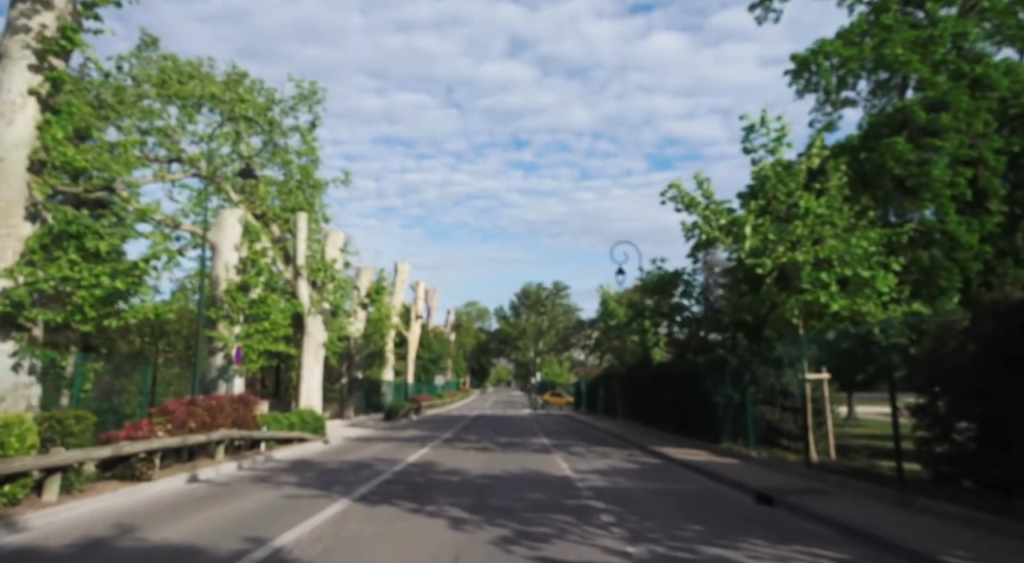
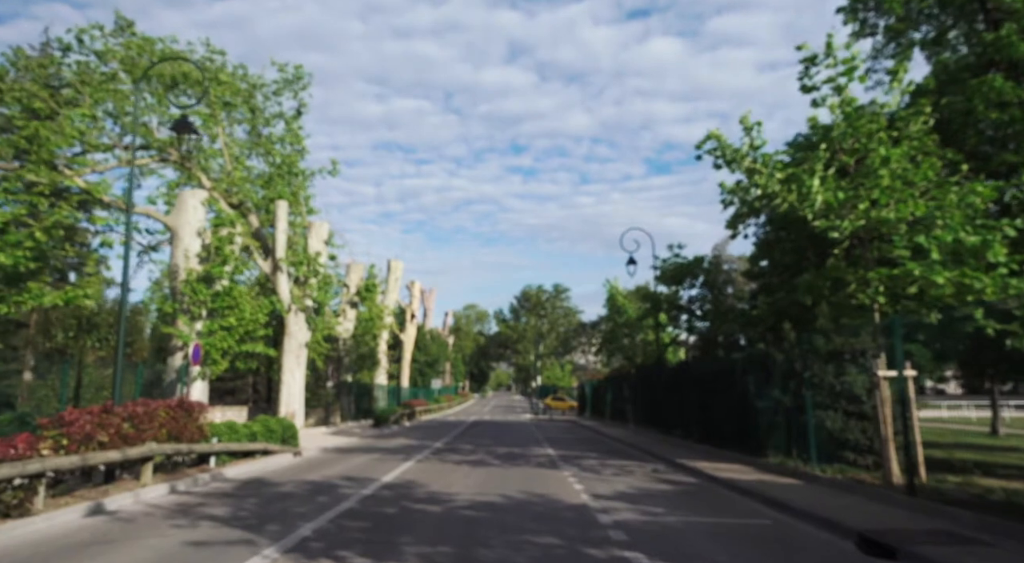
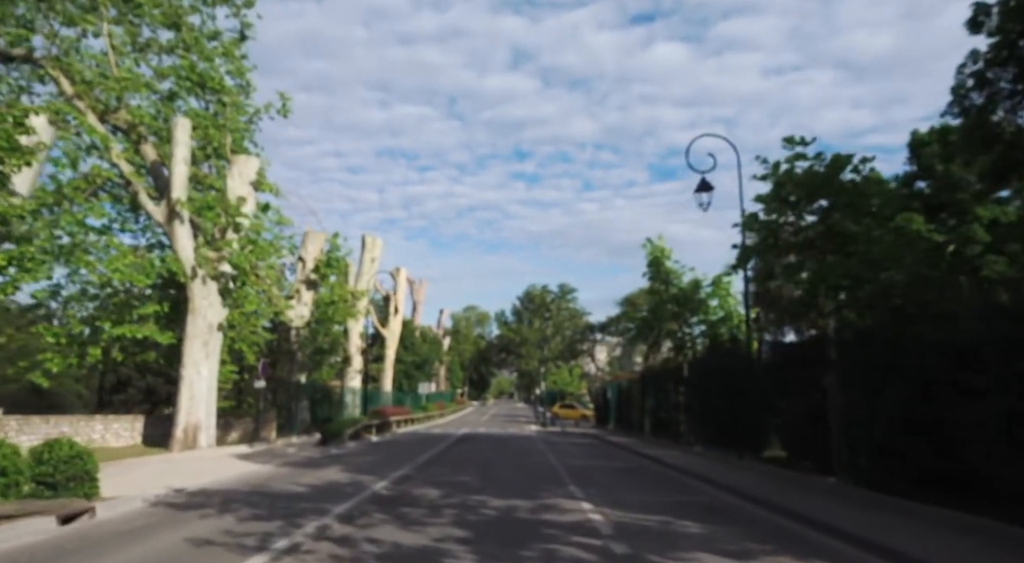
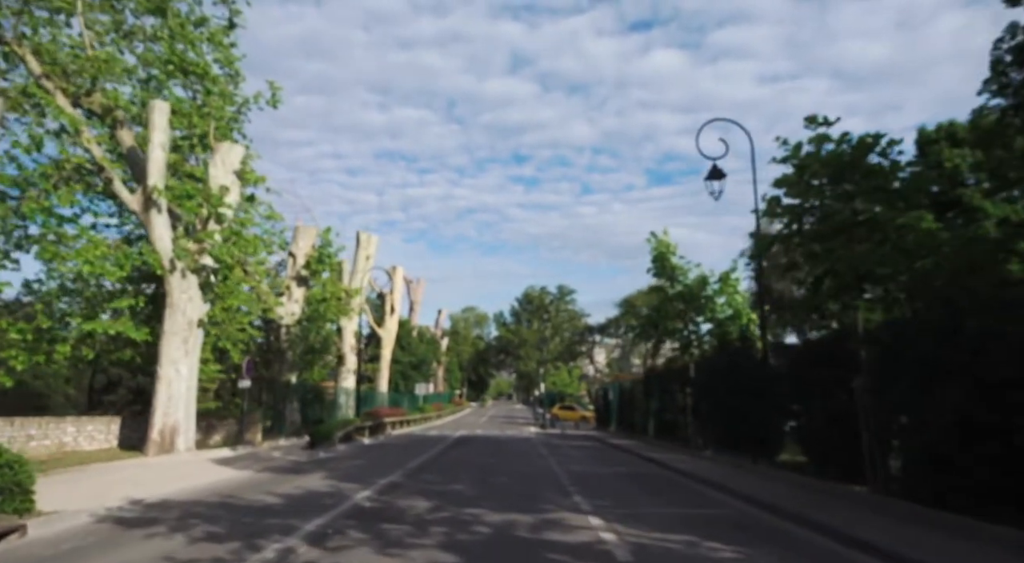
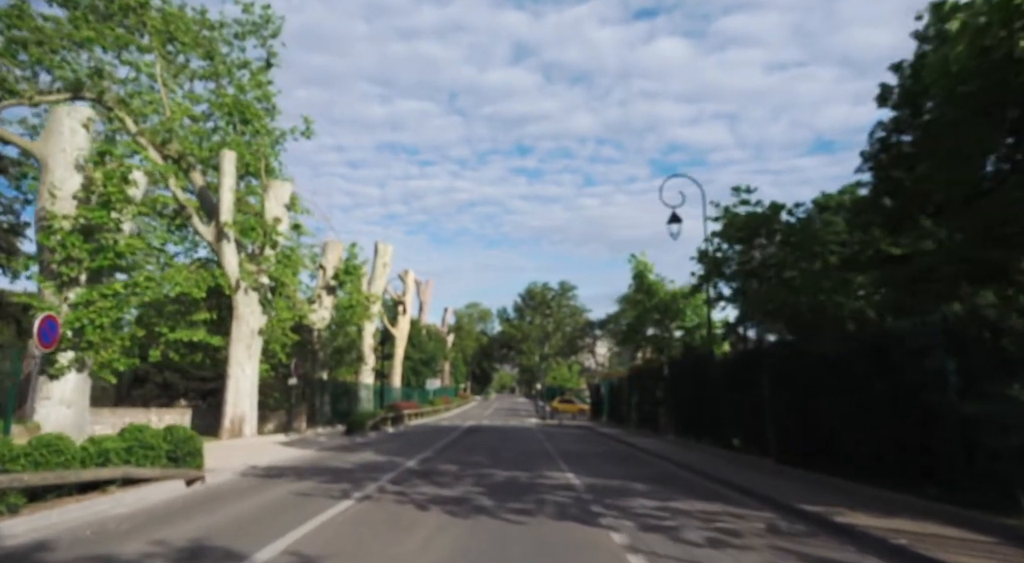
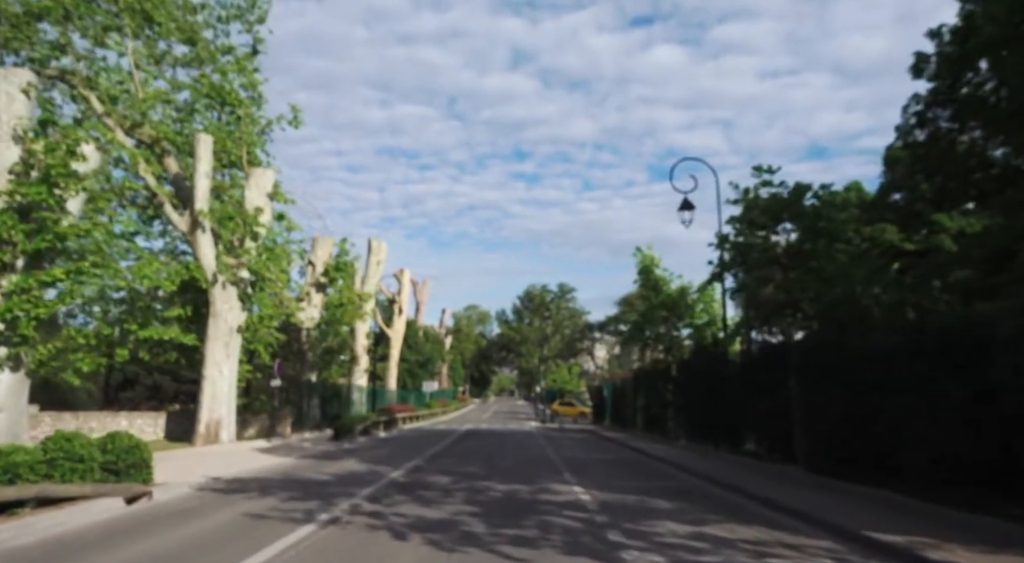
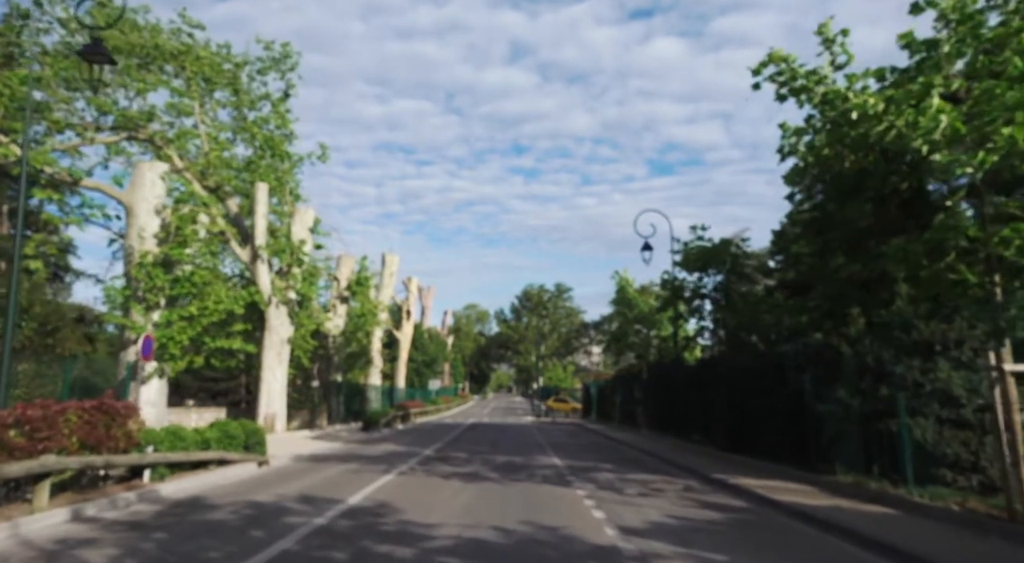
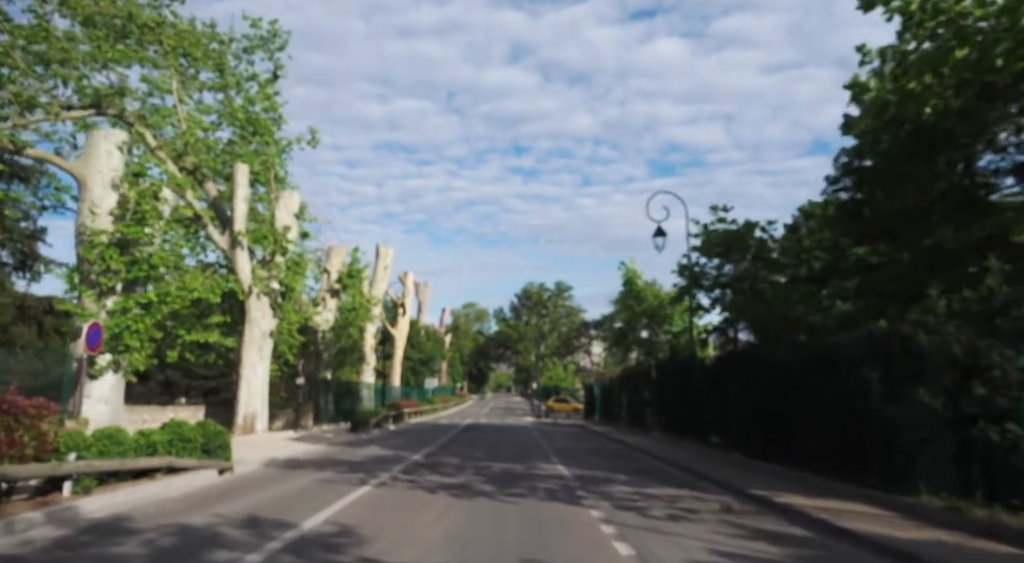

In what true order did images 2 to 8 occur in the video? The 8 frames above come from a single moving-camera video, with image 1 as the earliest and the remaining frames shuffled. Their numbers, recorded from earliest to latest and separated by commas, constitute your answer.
2, 7, 8, 5, 6, 3, 4
